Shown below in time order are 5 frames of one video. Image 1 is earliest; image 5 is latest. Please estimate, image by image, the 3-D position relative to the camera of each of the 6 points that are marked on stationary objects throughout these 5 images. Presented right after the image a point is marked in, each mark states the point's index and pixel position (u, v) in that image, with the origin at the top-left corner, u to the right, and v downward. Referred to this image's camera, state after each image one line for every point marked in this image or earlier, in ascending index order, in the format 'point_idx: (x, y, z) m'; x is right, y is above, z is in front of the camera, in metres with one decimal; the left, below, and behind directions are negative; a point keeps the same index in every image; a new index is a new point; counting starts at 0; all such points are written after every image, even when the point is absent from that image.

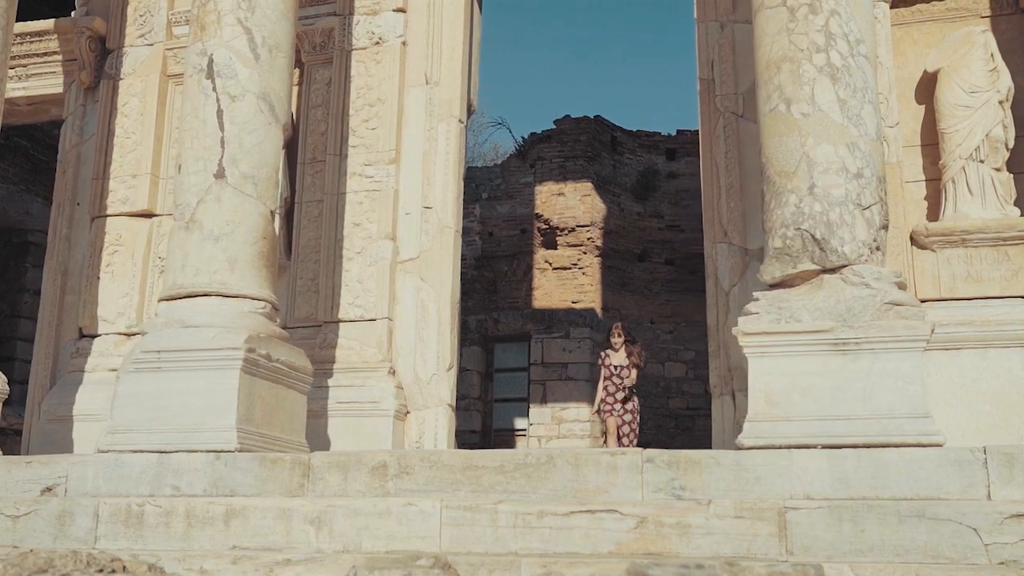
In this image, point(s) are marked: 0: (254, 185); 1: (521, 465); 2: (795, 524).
0: (-1.4, +0.6, +5.9) m
1: (0.0, -0.8, +4.9) m
2: (+1.1, -0.9, +4.2) m
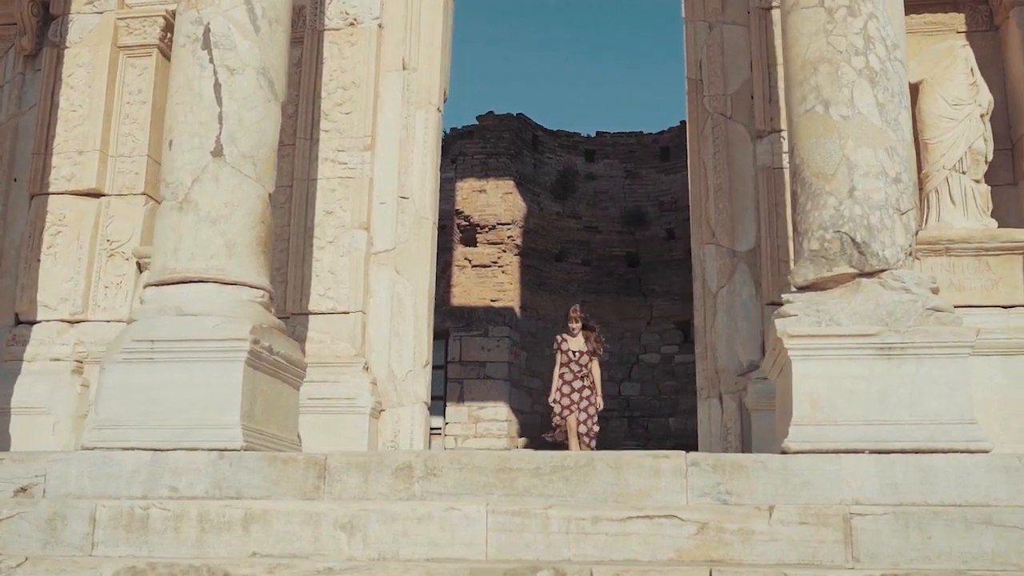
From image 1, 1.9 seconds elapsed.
0: (-1.4, +0.6, +5.6) m
1: (+0.2, -0.8, +4.7) m
2: (+1.4, -0.9, +4.1) m
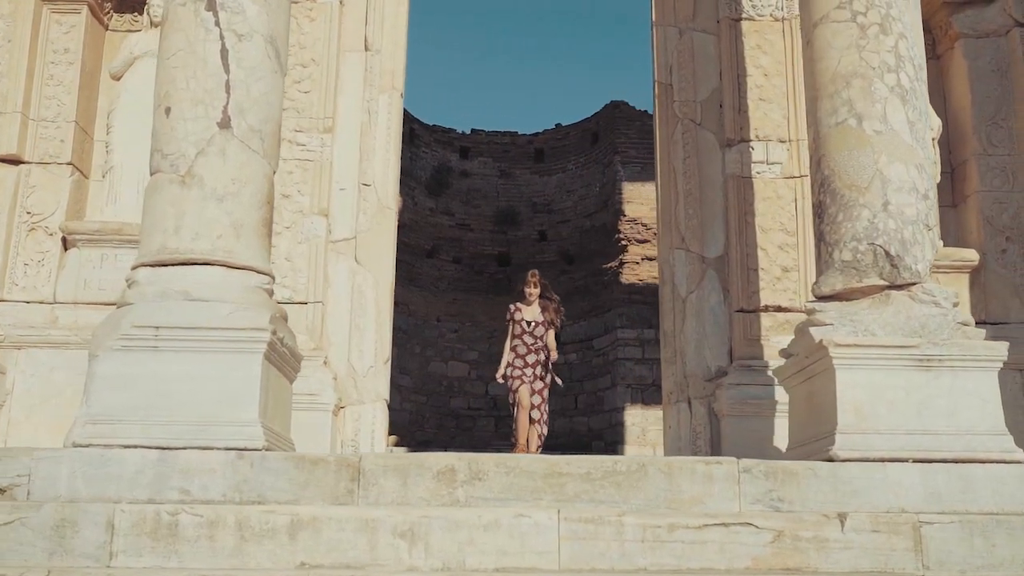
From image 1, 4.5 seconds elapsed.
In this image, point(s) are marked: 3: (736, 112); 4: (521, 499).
0: (-1.2, +0.7, +5.1) m
1: (+0.4, -0.8, +4.5) m
2: (+1.6, -1.0, +4.2) m
3: (+1.5, +1.2, +7.3) m
4: (0.0, -0.9, +4.5) m
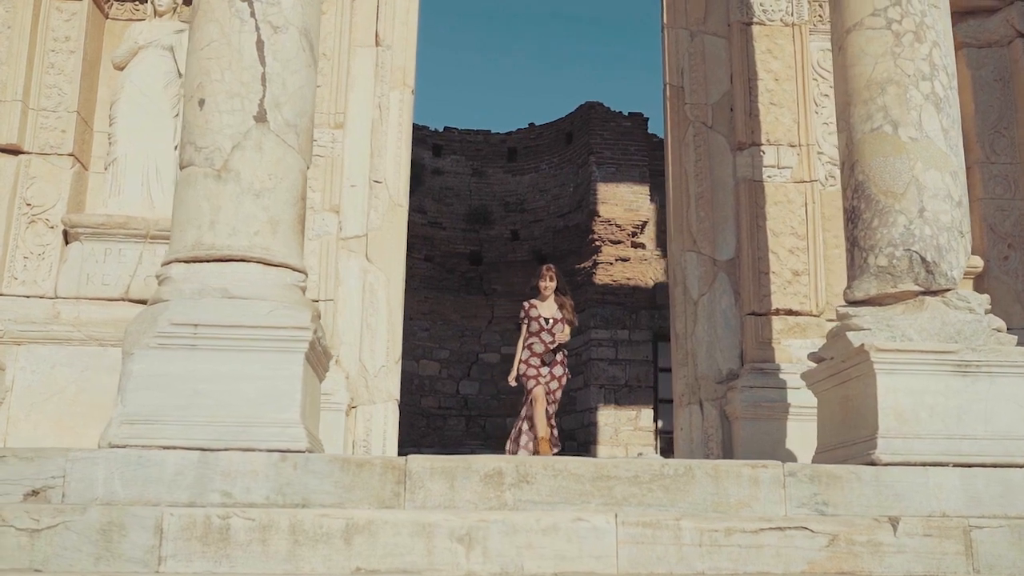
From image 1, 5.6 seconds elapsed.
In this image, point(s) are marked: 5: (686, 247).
0: (-1.0, +0.7, +5.0) m
1: (+0.6, -0.8, +4.5) m
2: (+1.9, -1.0, +4.2) m
3: (+1.6, +1.2, +7.3) m
4: (+0.2, -0.9, +4.4) m
5: (+1.2, +0.3, +7.2) m
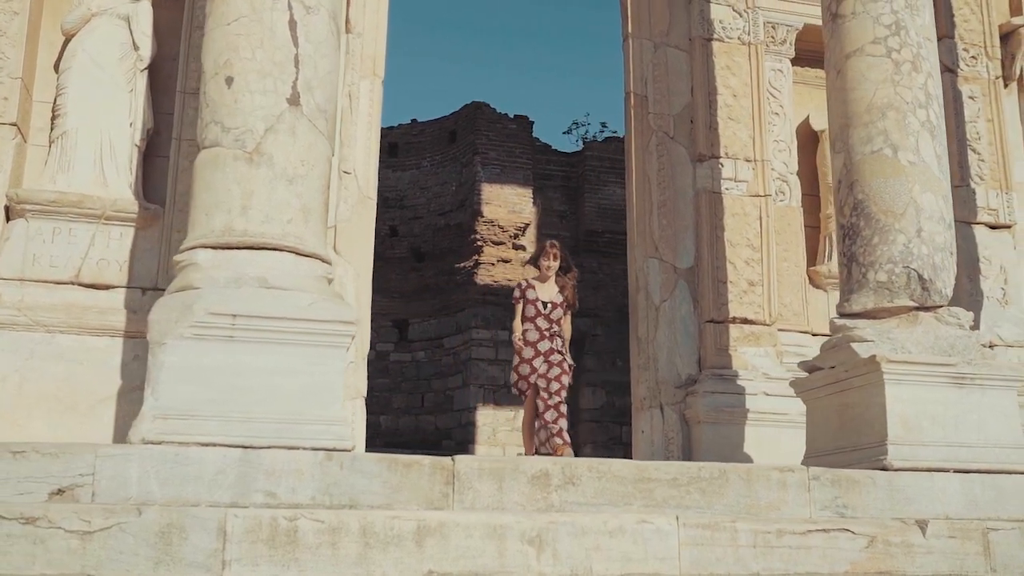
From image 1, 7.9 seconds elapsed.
0: (-0.9, +0.8, +4.8) m
1: (+0.8, -0.8, +4.6) m
2: (+2.1, -1.1, +4.5) m
3: (+1.4, +1.1, +7.6) m
4: (+0.4, -0.9, +4.5) m
5: (+0.9, +0.2, +7.3) m
